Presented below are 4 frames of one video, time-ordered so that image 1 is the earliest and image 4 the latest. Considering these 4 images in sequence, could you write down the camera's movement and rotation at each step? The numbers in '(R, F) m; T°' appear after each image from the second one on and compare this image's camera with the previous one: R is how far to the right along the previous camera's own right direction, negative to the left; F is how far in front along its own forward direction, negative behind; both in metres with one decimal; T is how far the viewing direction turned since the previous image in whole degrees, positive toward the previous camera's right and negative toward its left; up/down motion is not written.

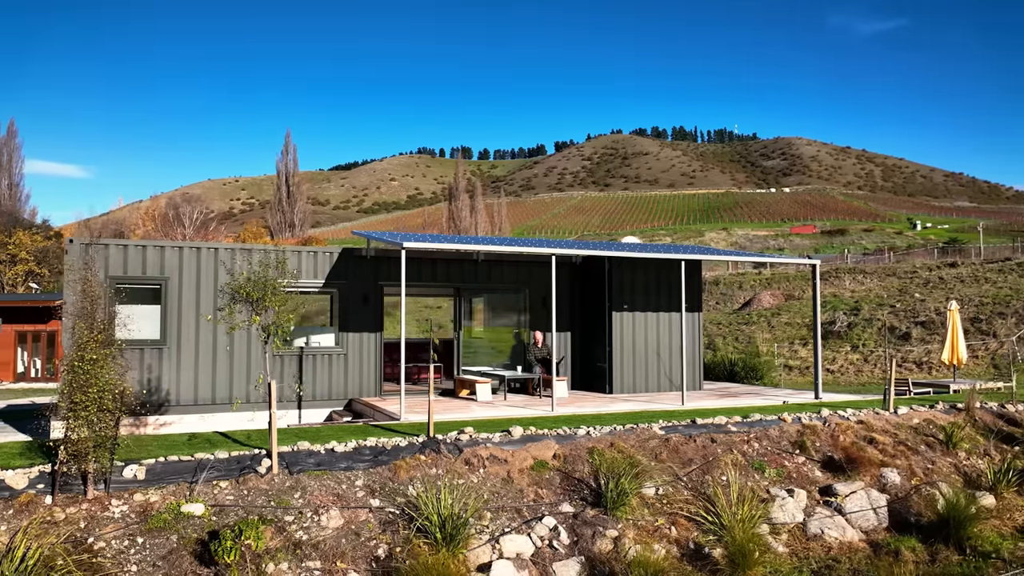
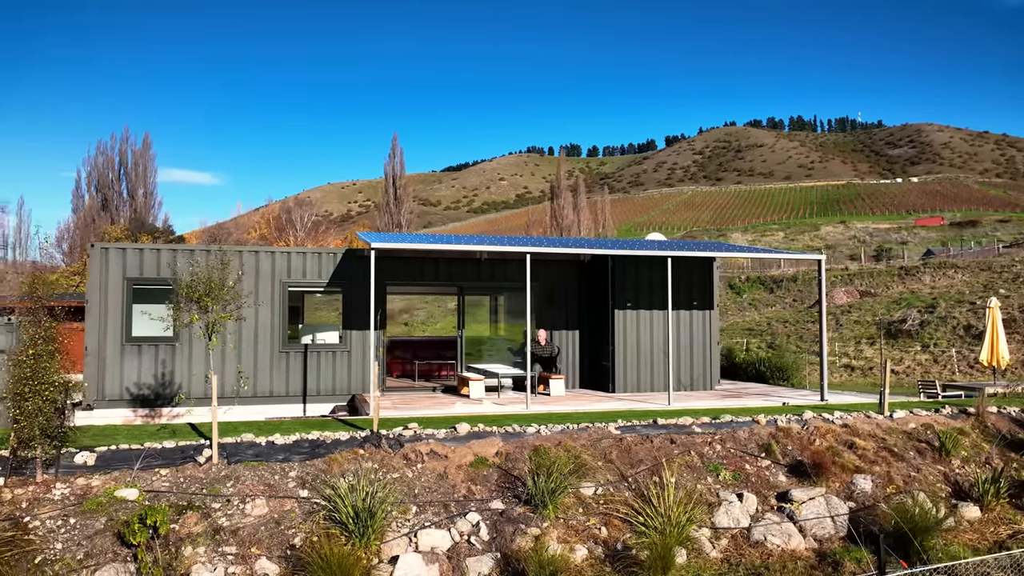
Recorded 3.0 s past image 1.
(+1.3, 0.0) m; -7°
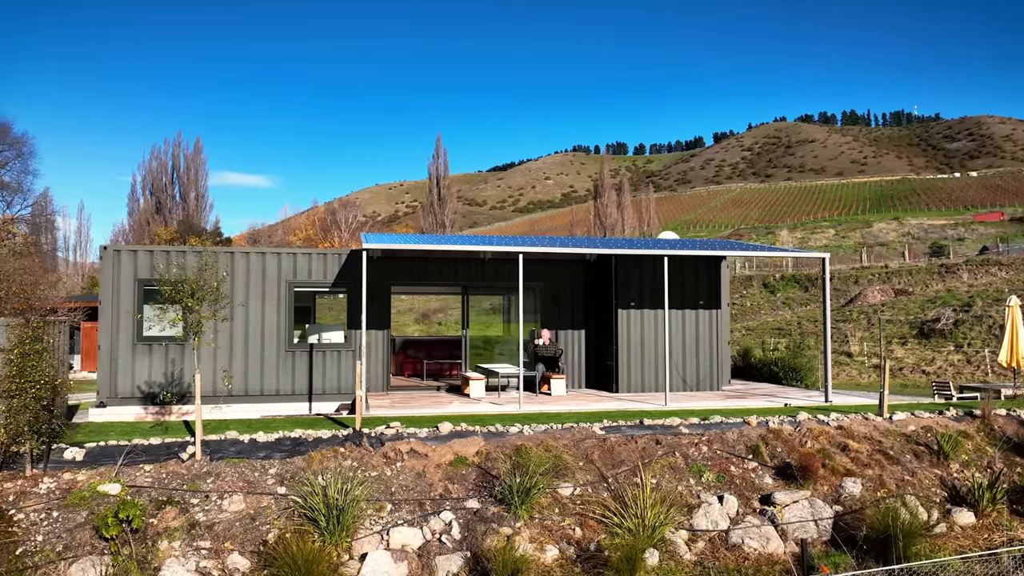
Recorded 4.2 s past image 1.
(+0.5, 0.0) m; -3°
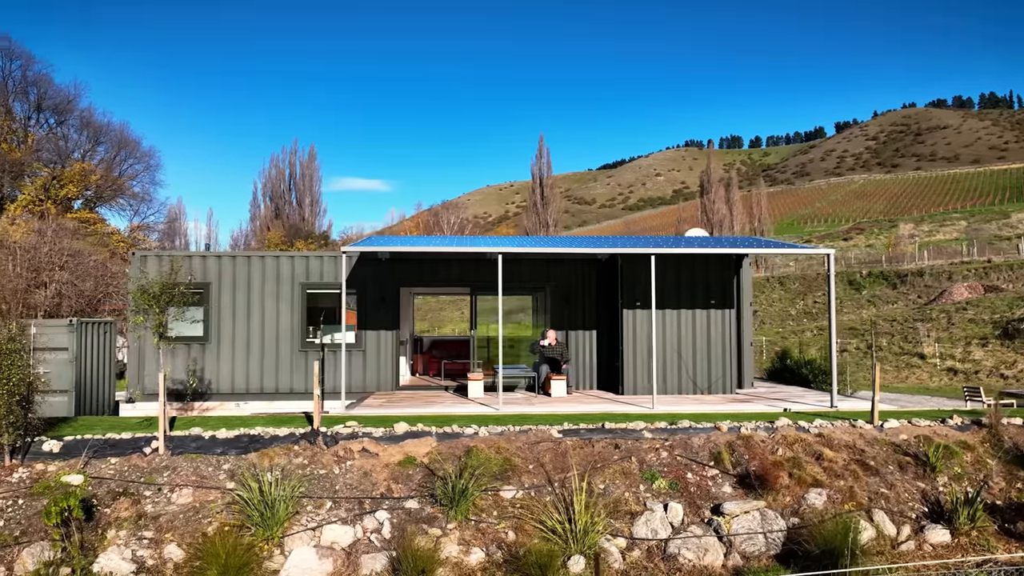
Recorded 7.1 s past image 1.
(+1.3, +0.1) m; -7°
